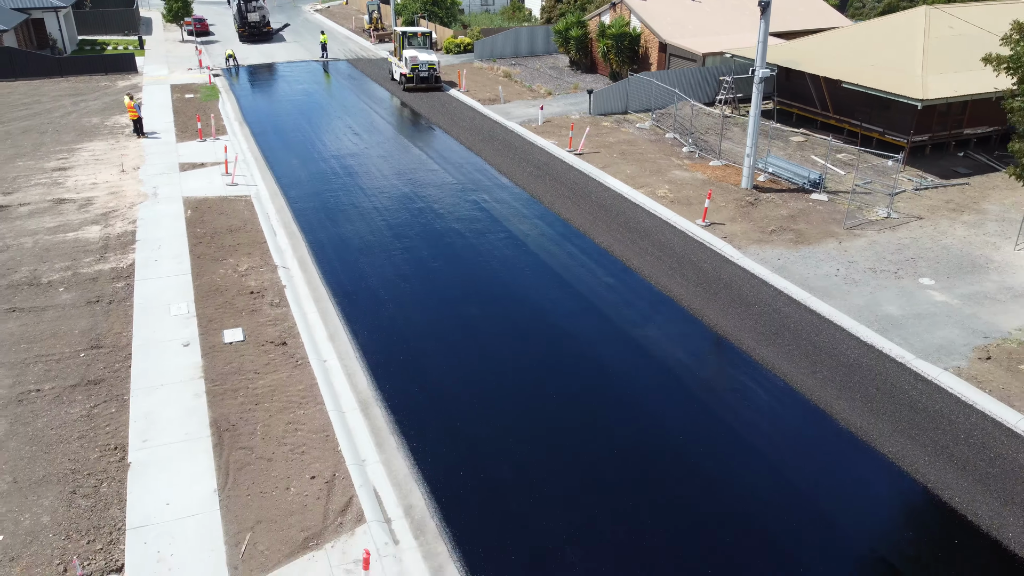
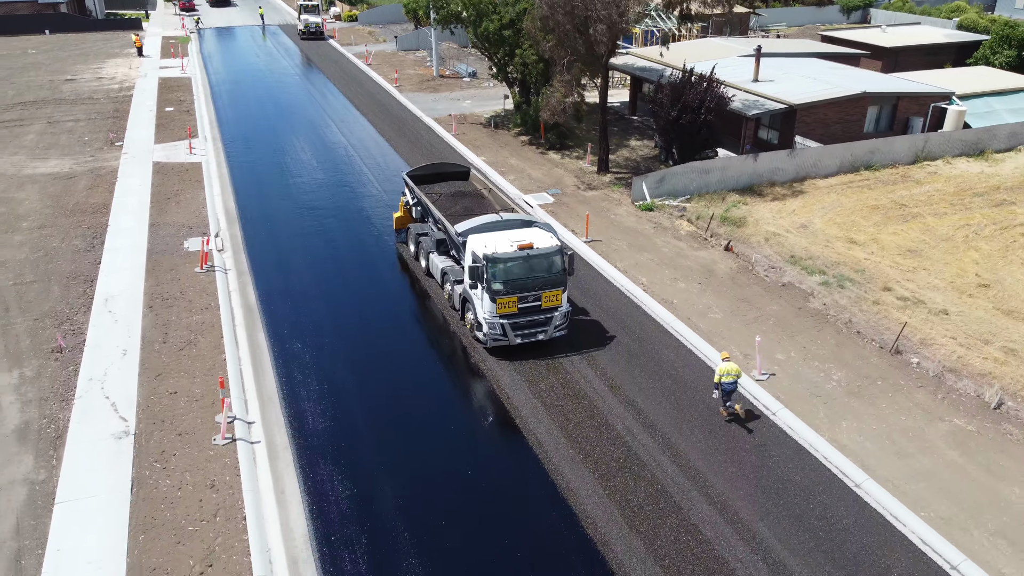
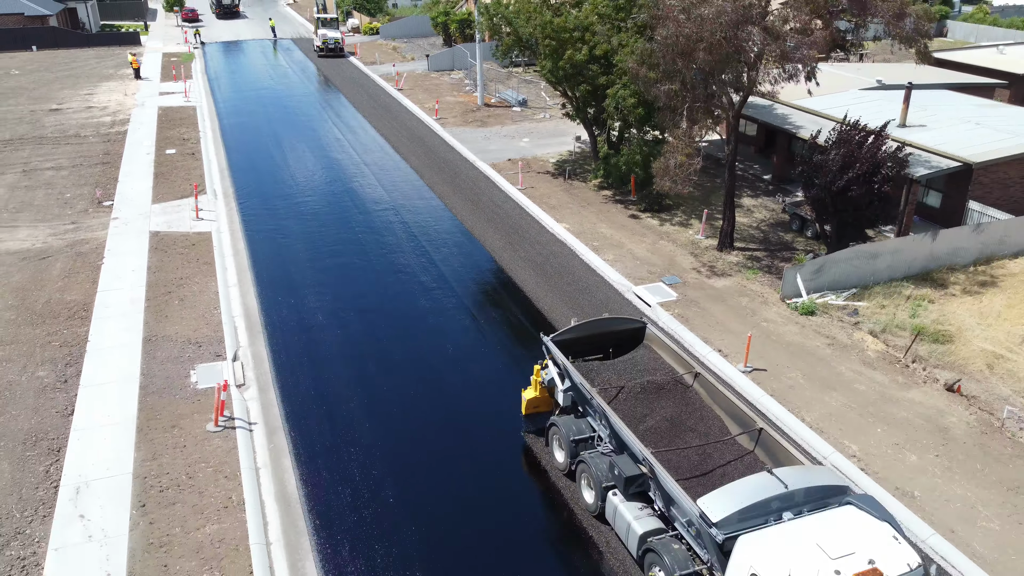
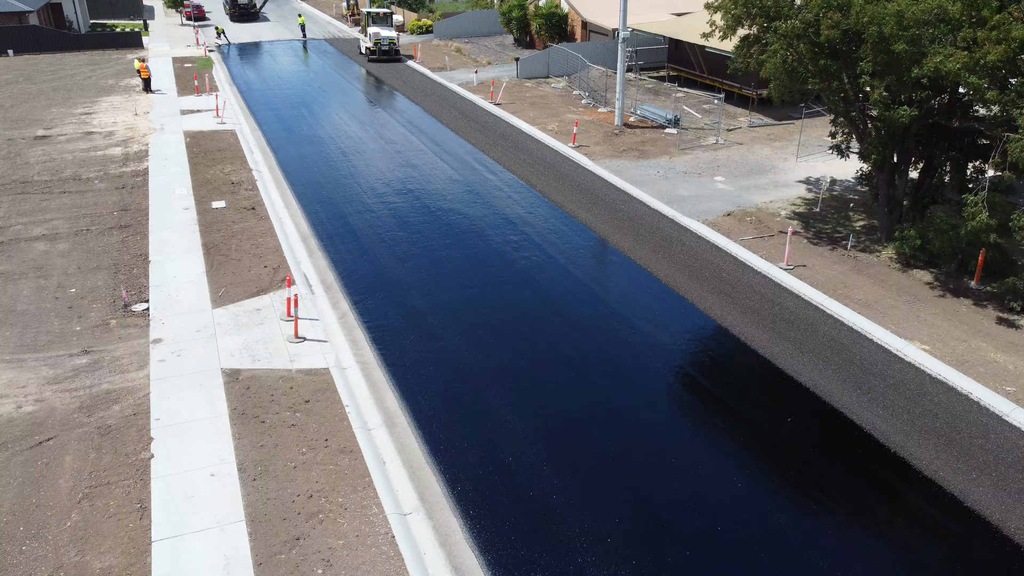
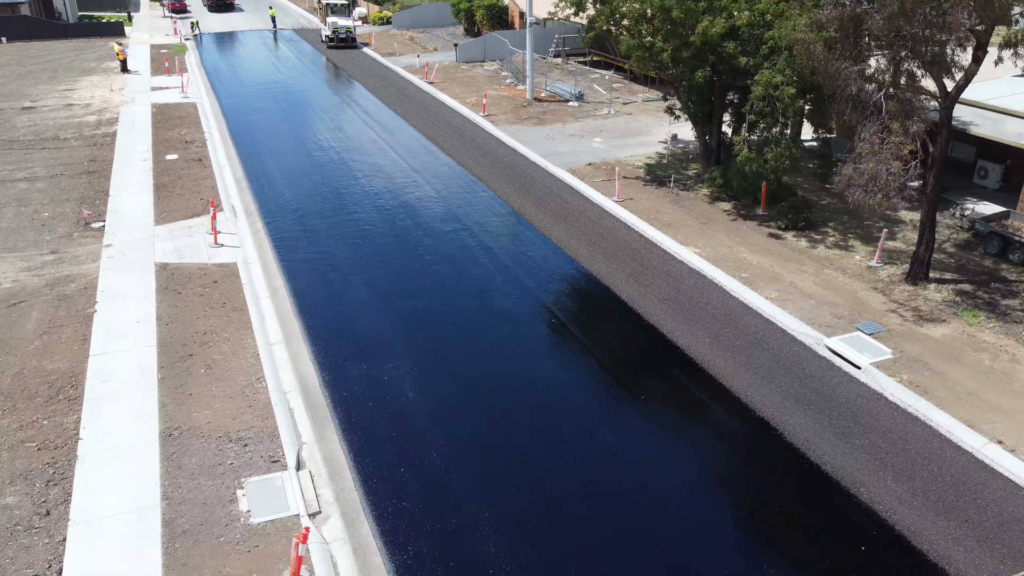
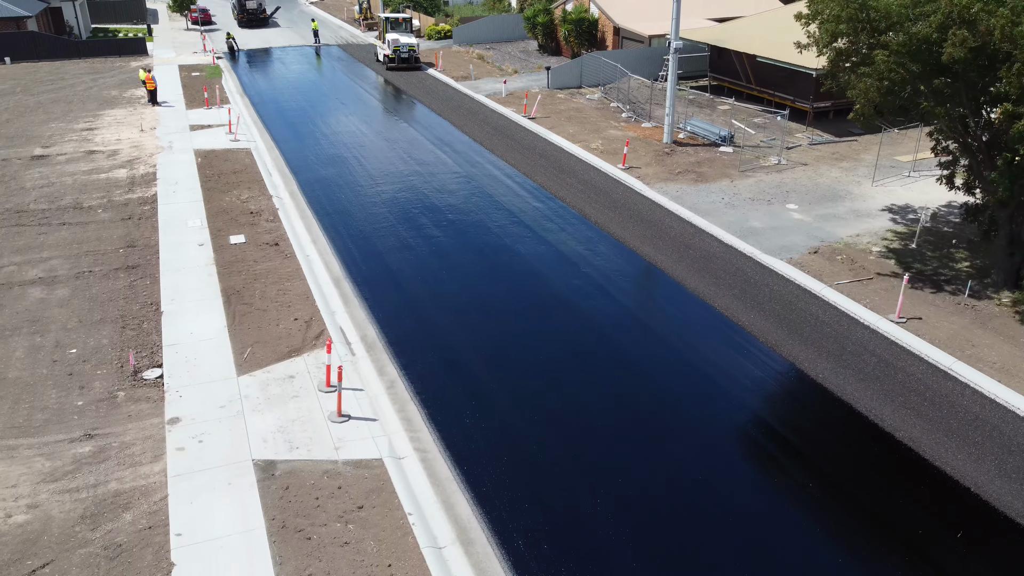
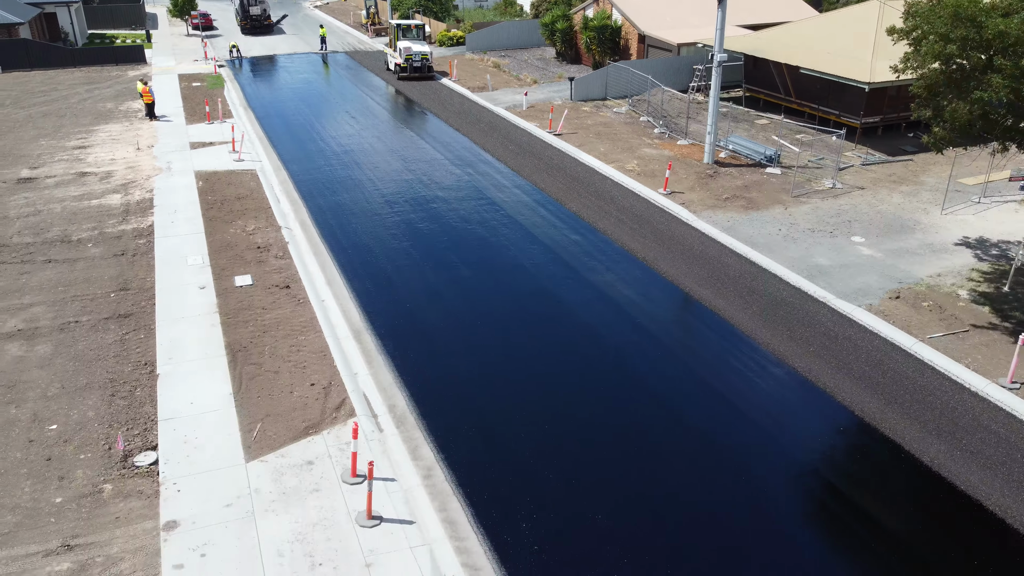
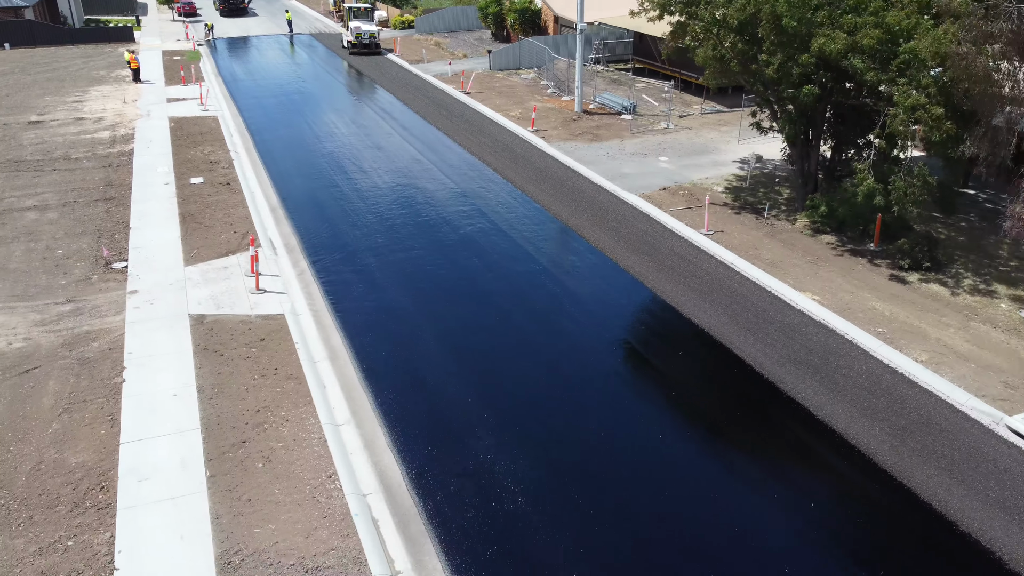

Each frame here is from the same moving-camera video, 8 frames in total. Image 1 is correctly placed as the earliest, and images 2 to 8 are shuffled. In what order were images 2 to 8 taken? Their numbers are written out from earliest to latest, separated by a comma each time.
7, 6, 4, 8, 5, 3, 2
